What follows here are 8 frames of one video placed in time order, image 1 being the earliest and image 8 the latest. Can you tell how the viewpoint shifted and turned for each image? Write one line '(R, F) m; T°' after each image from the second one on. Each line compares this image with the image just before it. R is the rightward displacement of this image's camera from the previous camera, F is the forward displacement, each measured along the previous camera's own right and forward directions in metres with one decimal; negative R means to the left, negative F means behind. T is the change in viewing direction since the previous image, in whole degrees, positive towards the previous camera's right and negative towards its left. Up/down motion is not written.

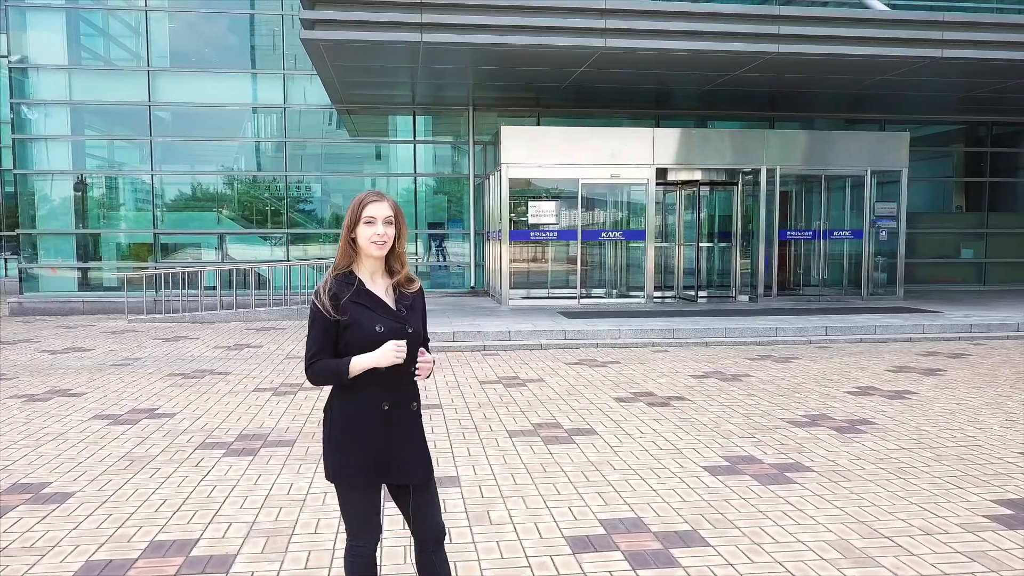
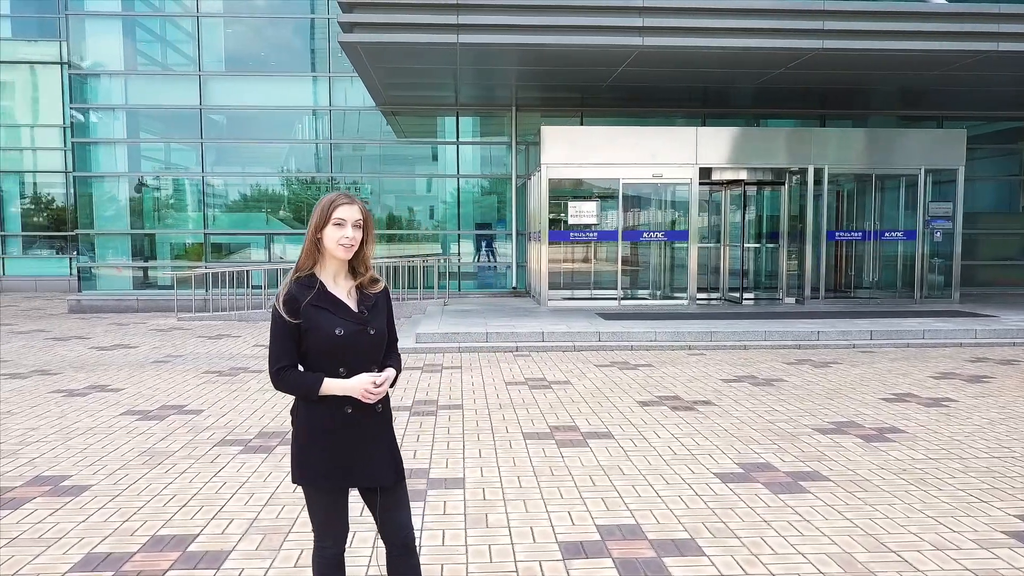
(+0.6, 0.0) m; -6°
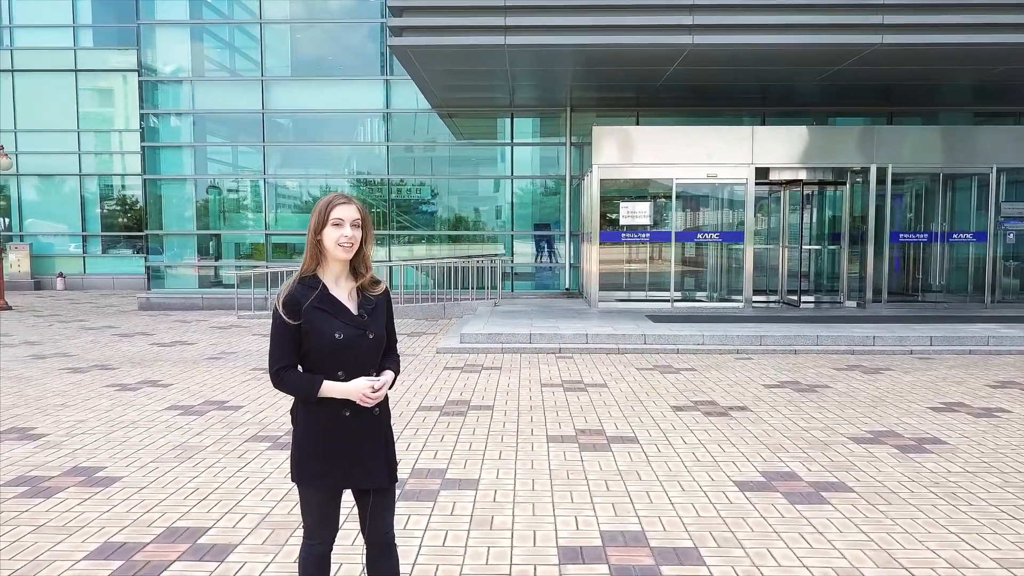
(+0.6, 0.0) m; -6°
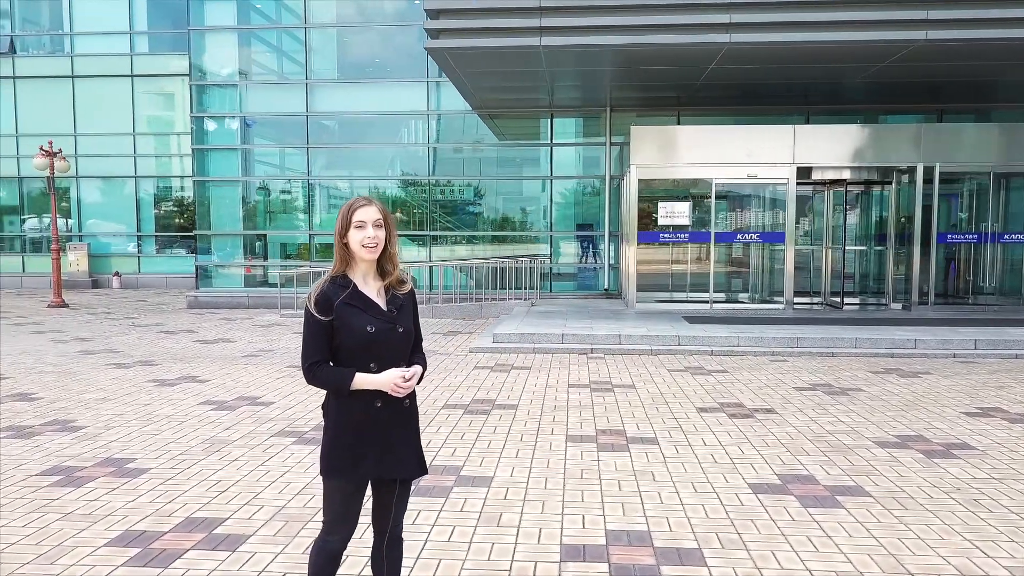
(+0.4, 0.0) m; -4°
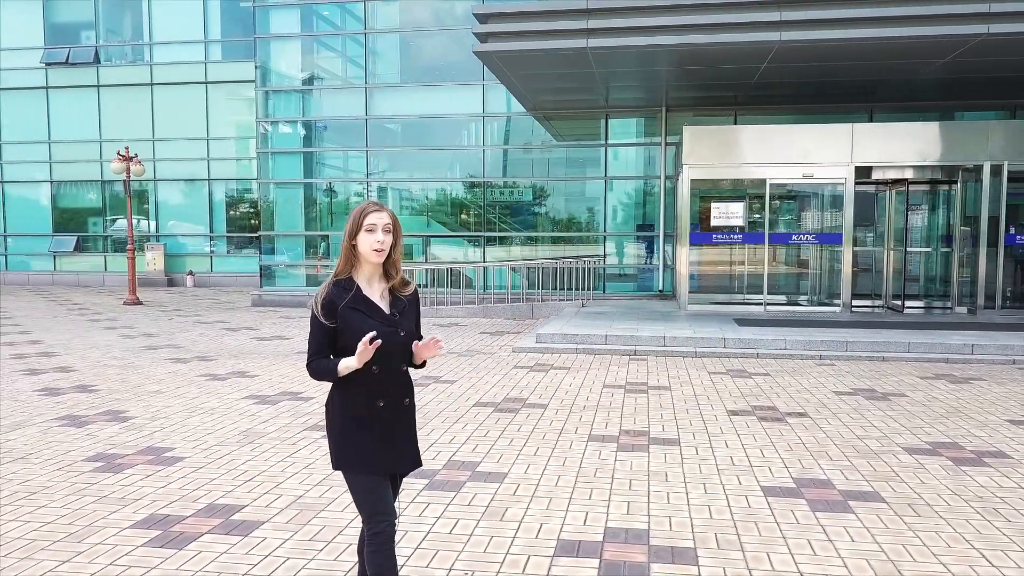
(+0.7, 0.0) m; -7°
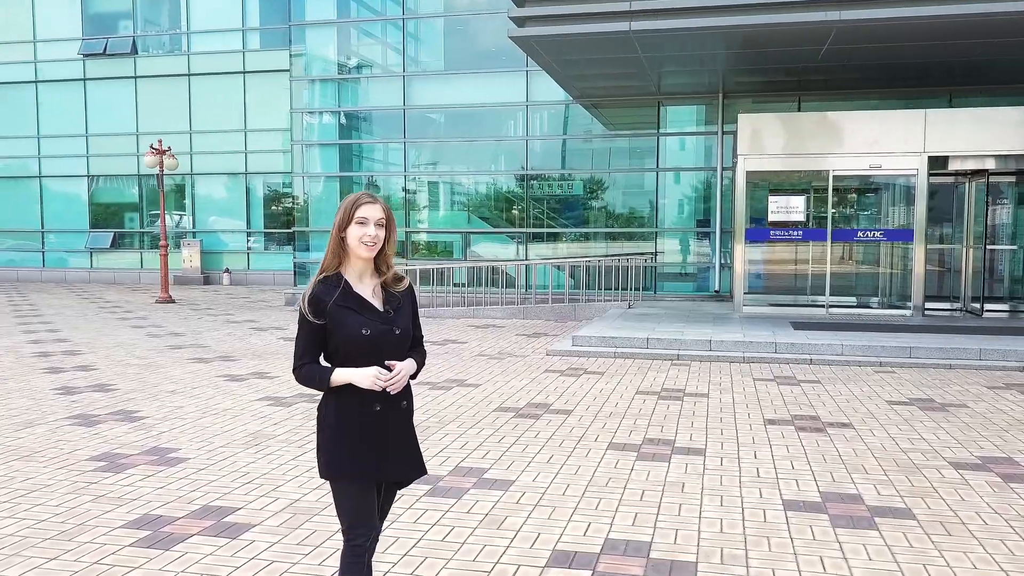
(+0.5, +0.6) m; -5°
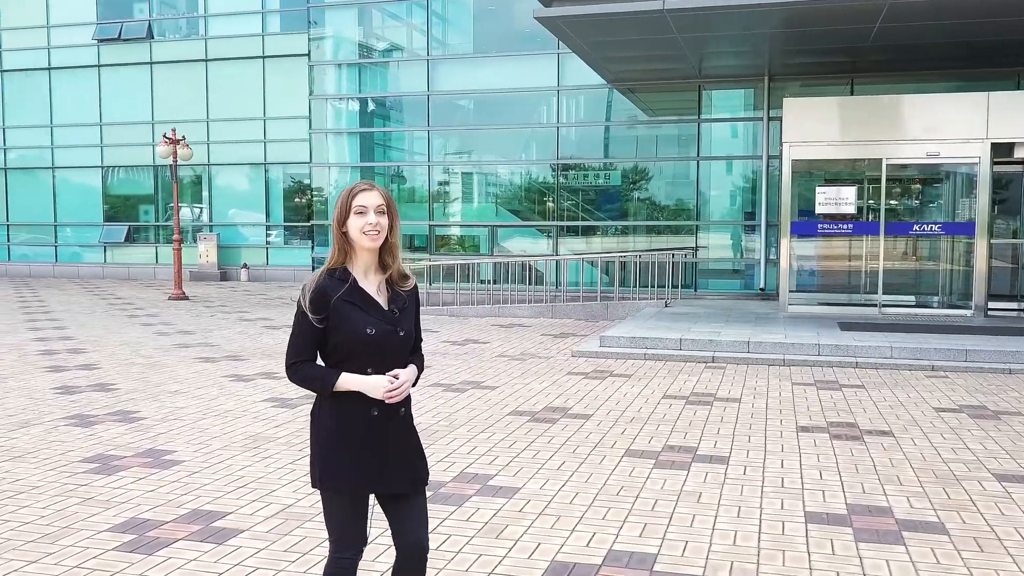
(+0.2, +0.6) m; -3°
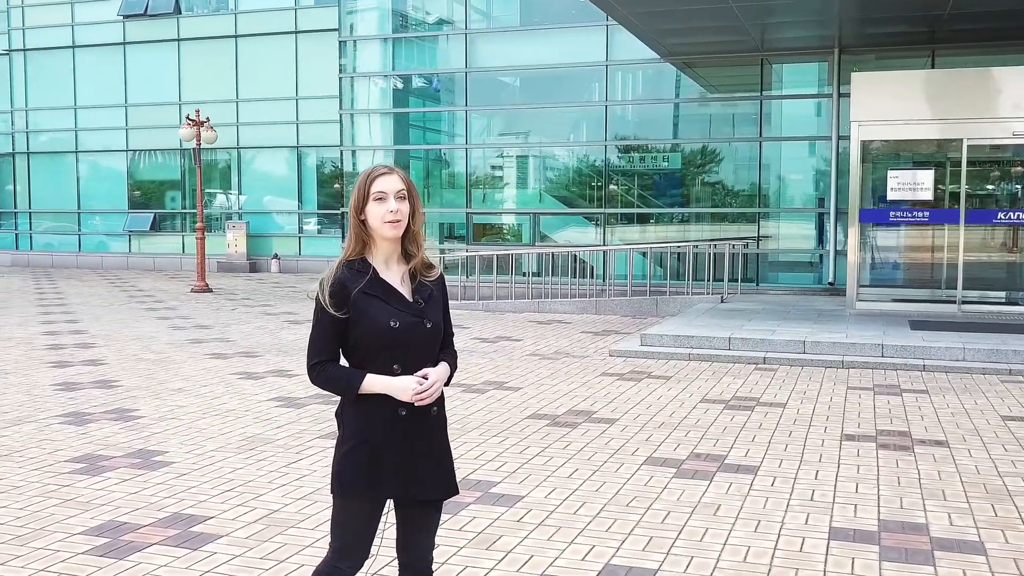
(+0.3, +0.7) m; -4°
